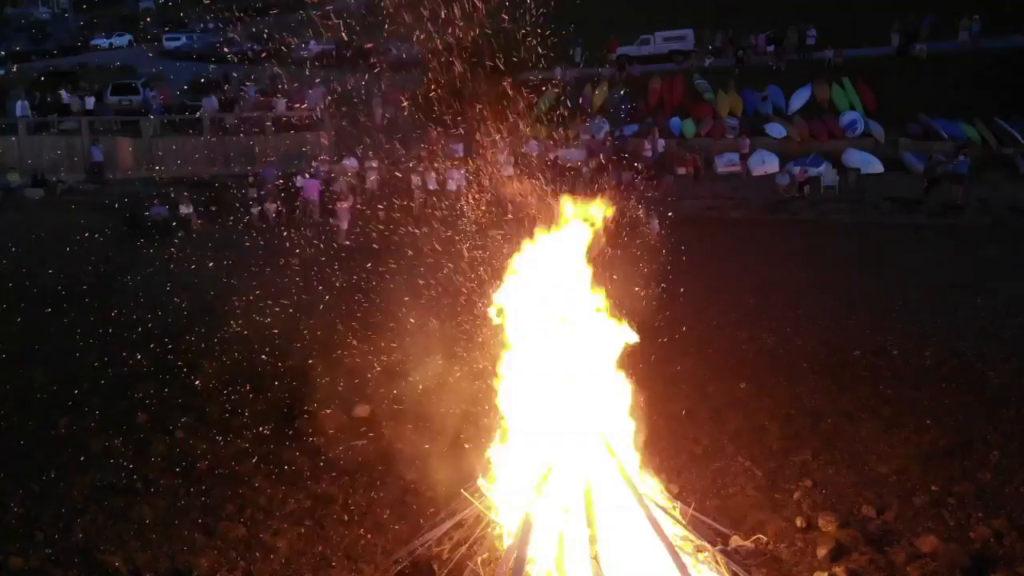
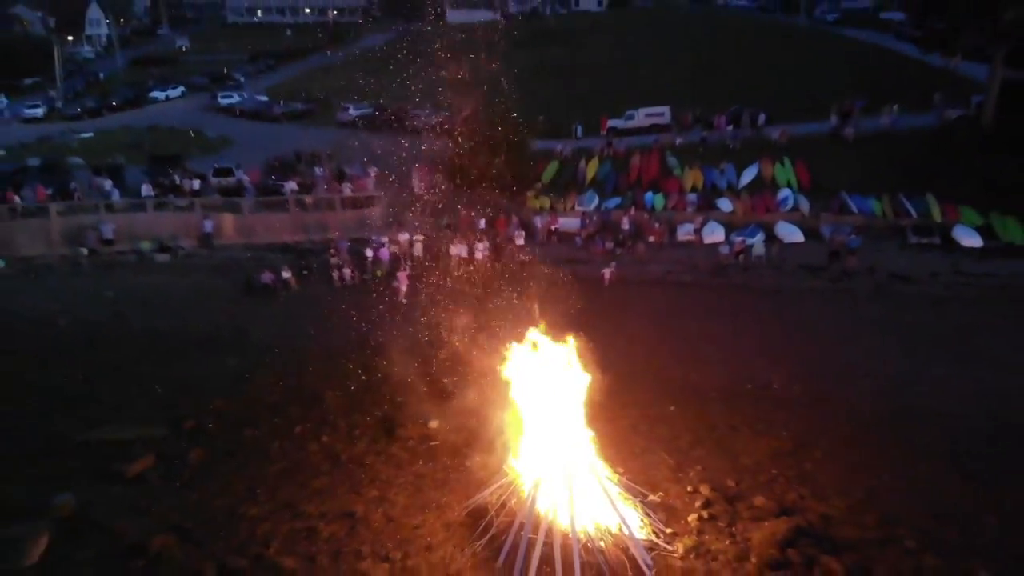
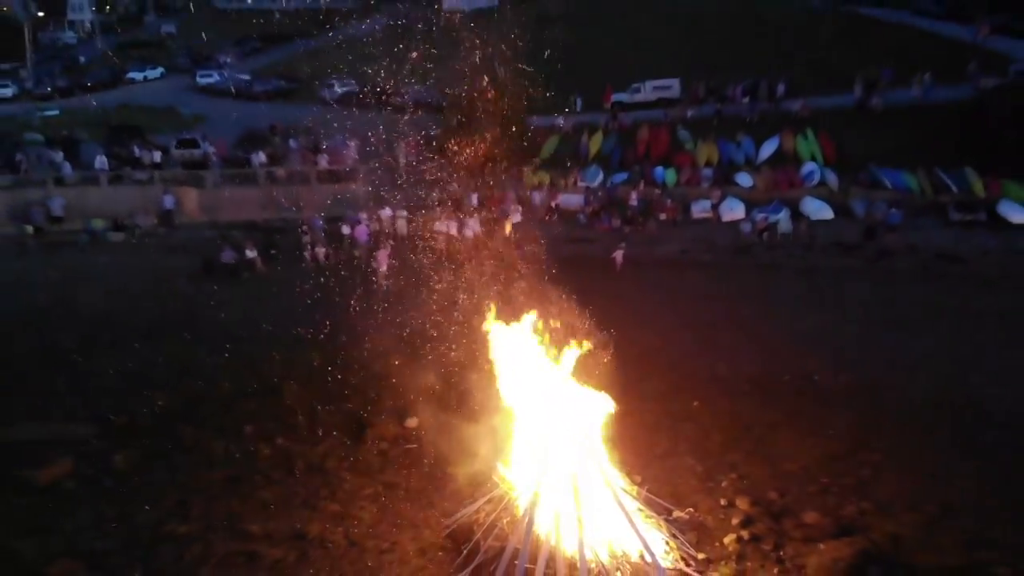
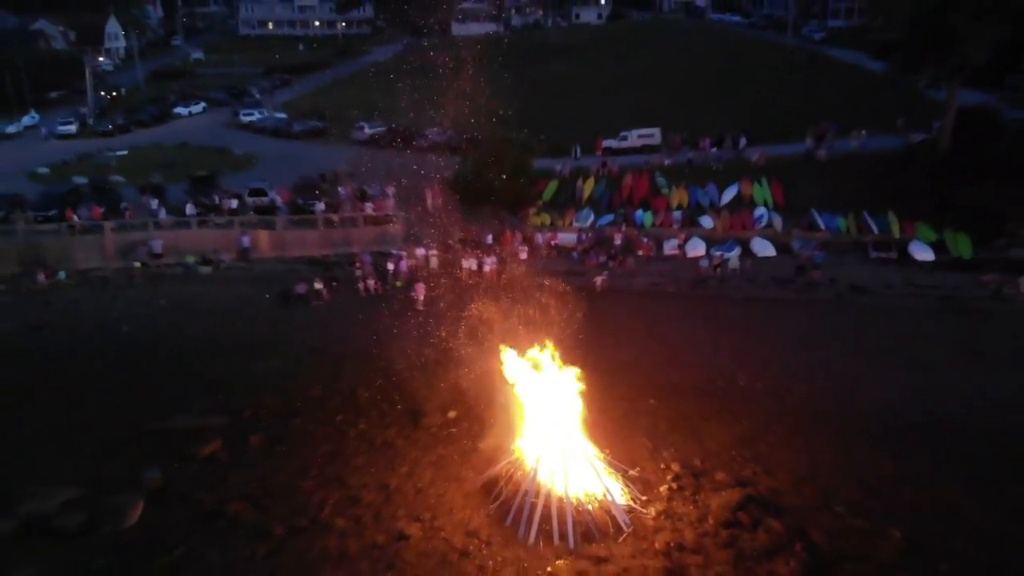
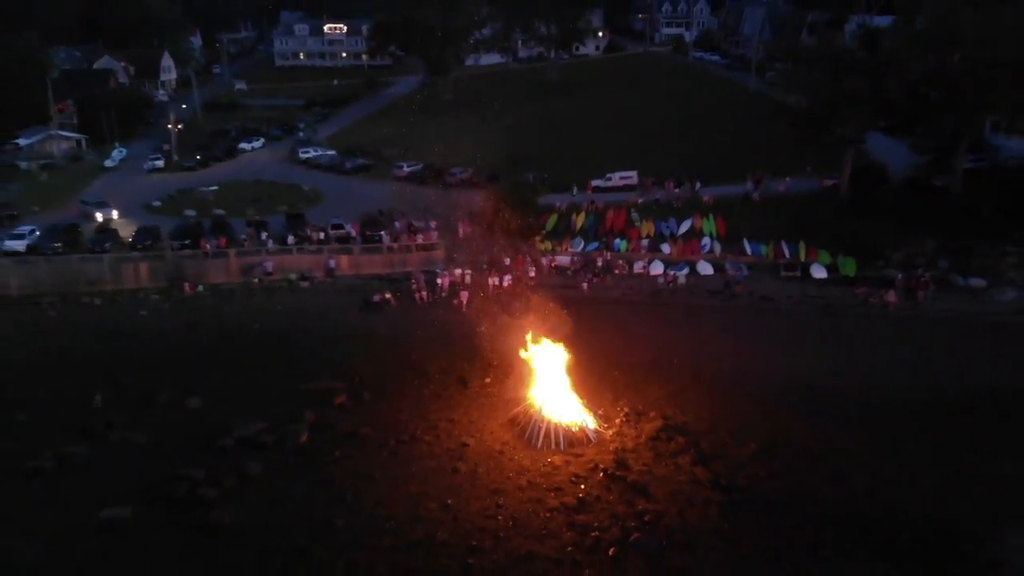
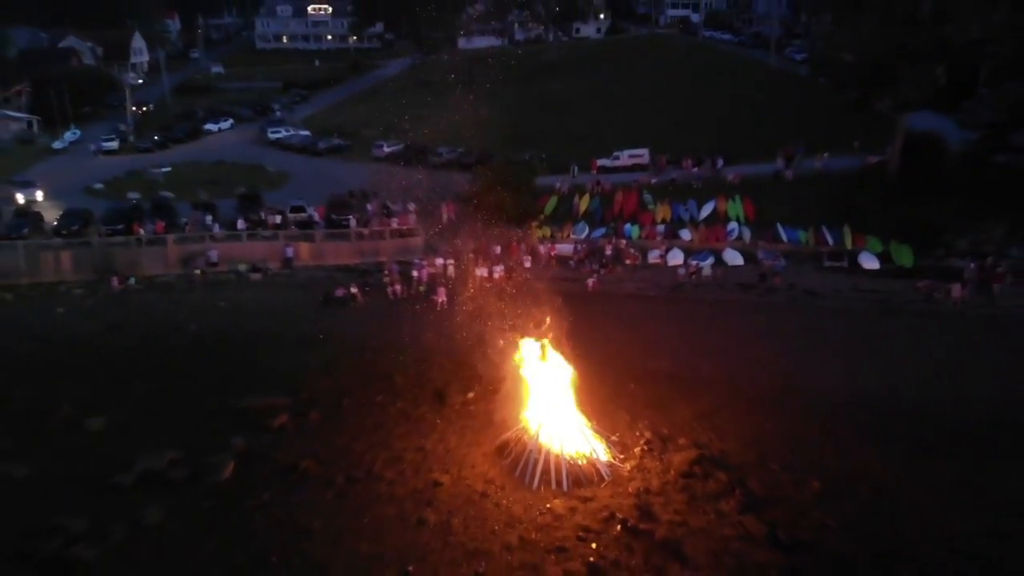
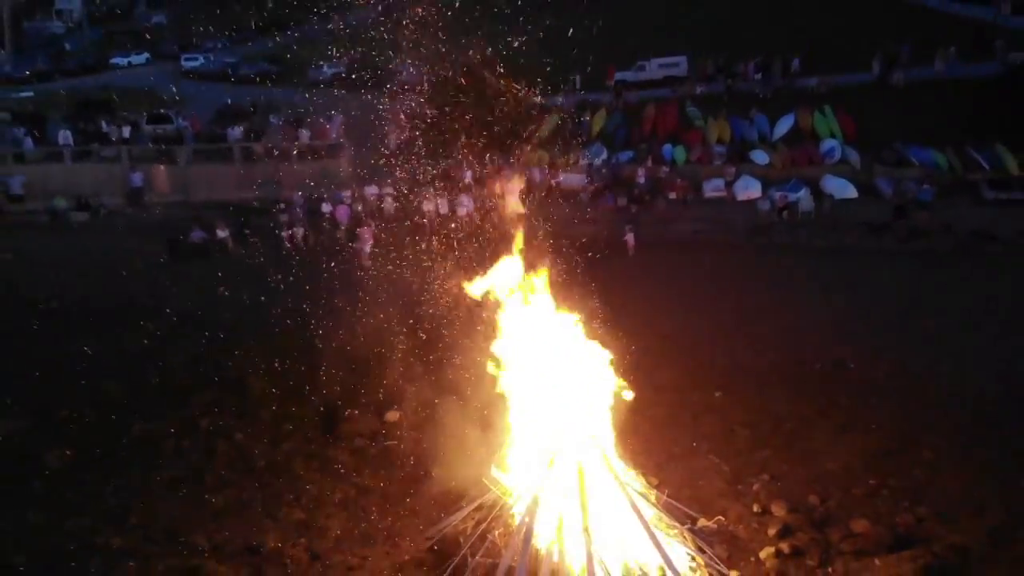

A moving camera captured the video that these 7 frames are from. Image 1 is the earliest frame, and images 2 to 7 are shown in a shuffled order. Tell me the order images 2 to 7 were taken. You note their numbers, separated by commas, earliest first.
7, 3, 2, 4, 6, 5
